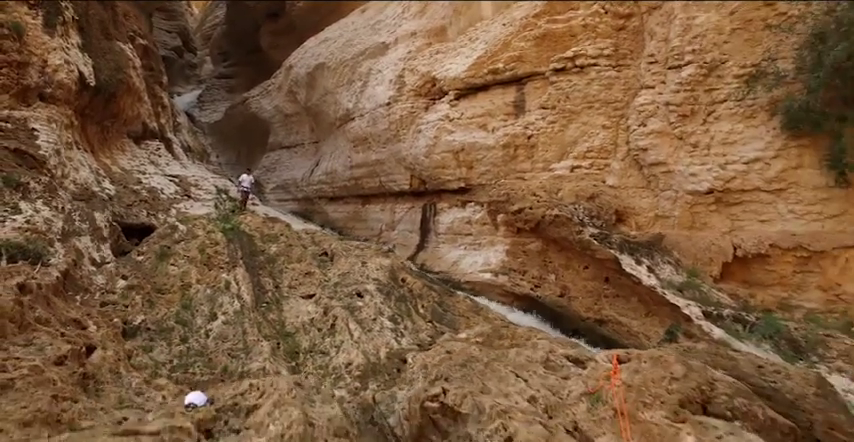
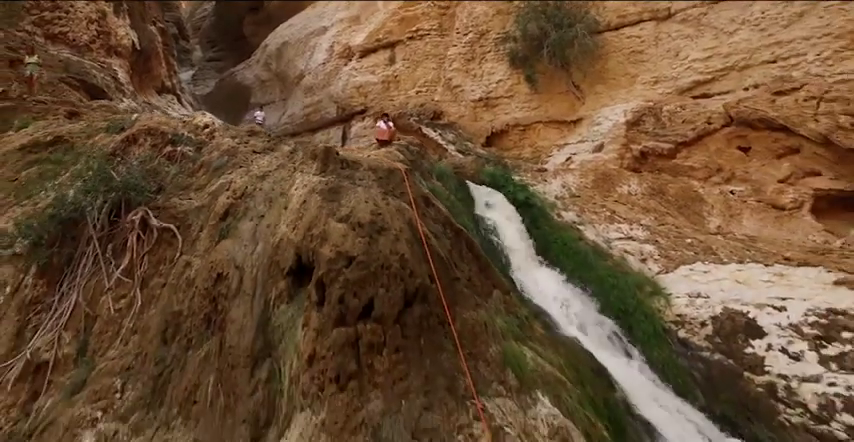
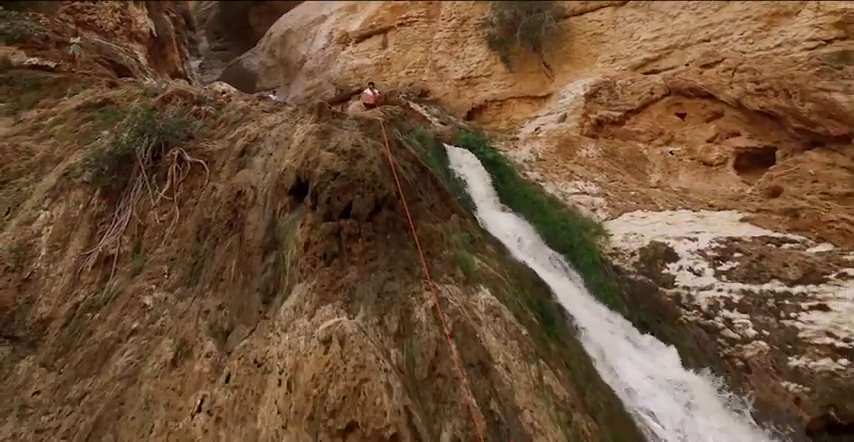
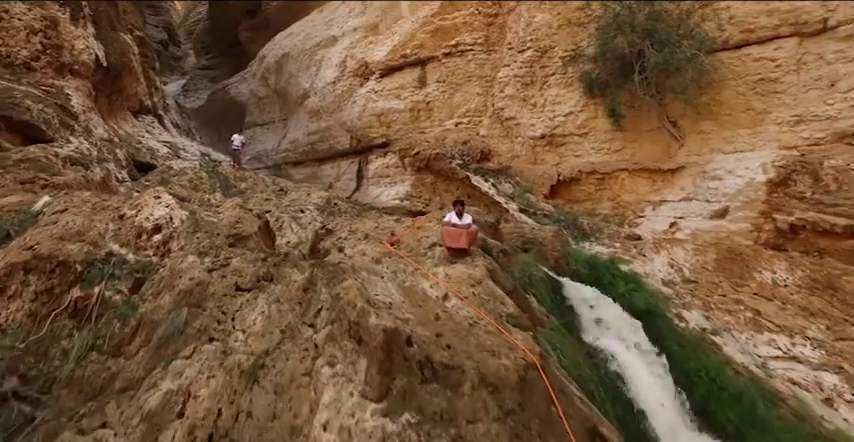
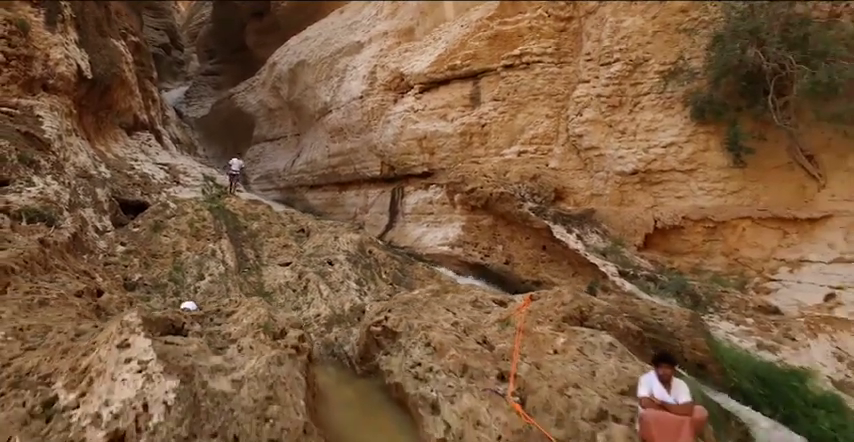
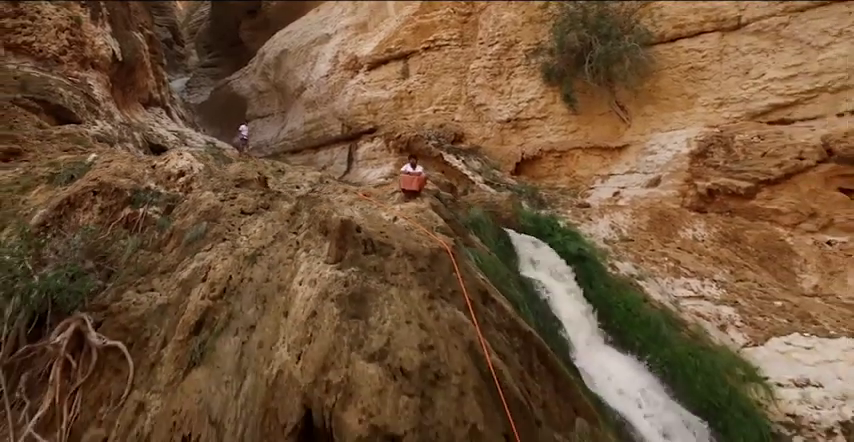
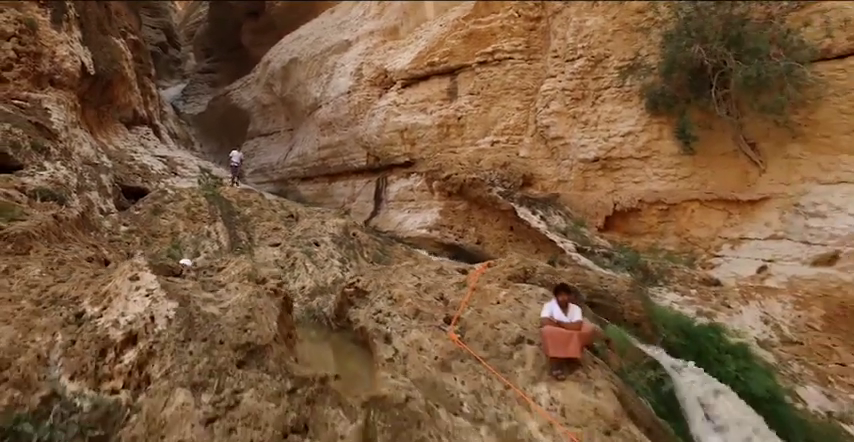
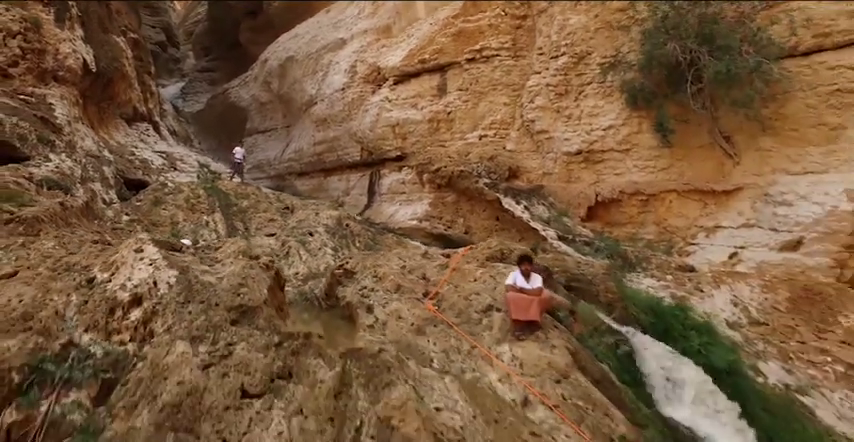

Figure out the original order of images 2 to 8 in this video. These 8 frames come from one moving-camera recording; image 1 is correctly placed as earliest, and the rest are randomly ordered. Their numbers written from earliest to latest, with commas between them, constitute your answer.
5, 7, 8, 4, 6, 2, 3
